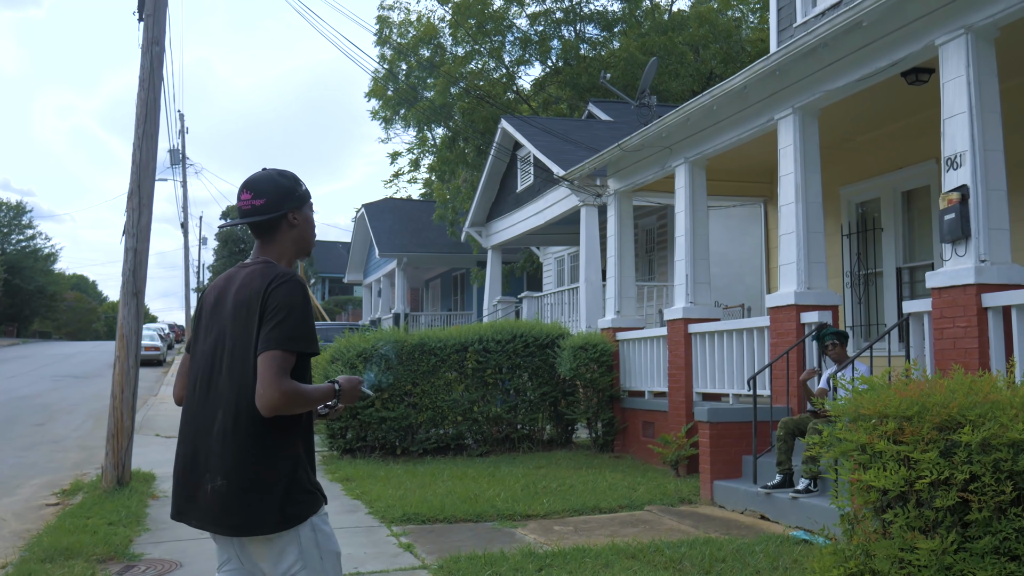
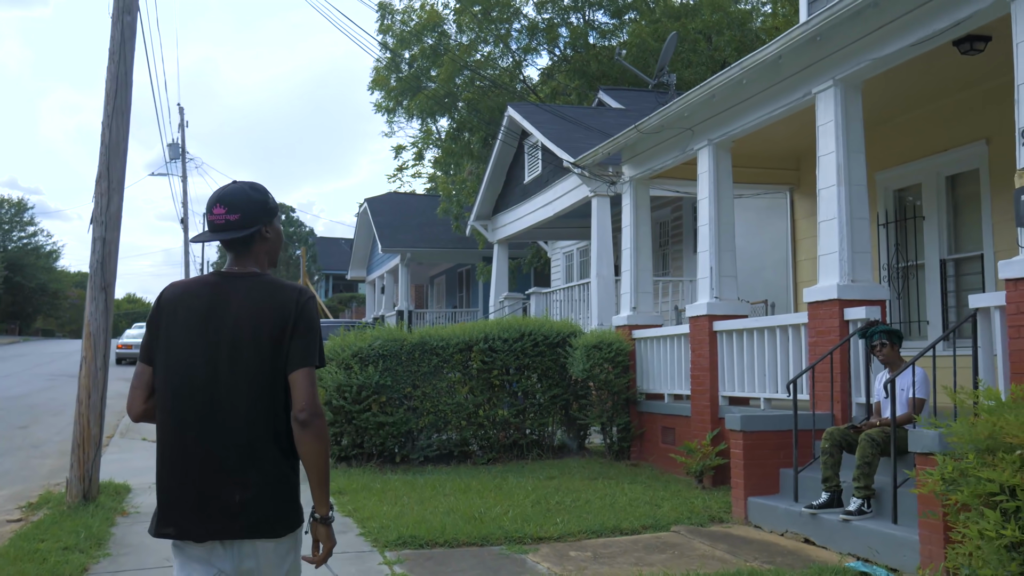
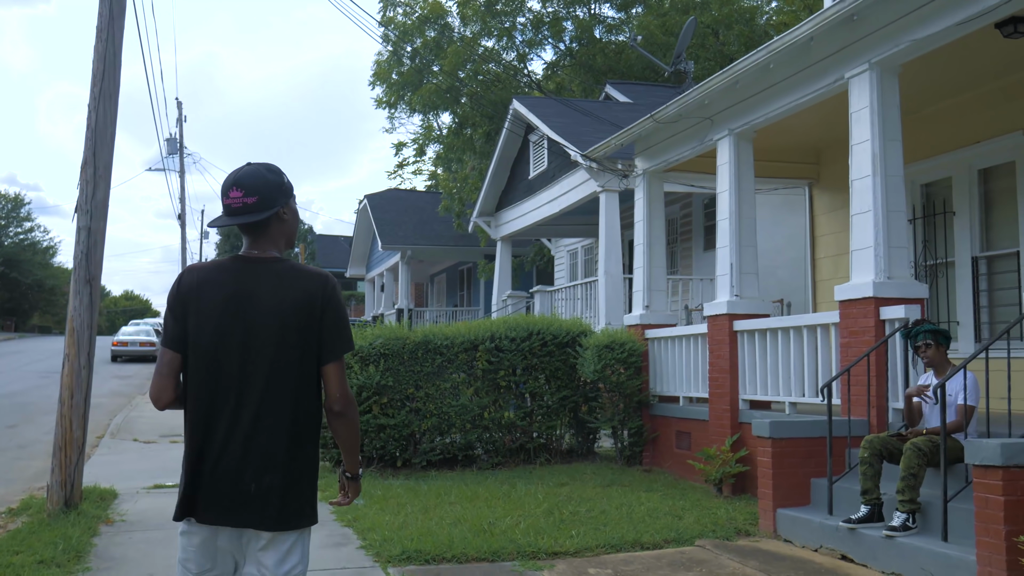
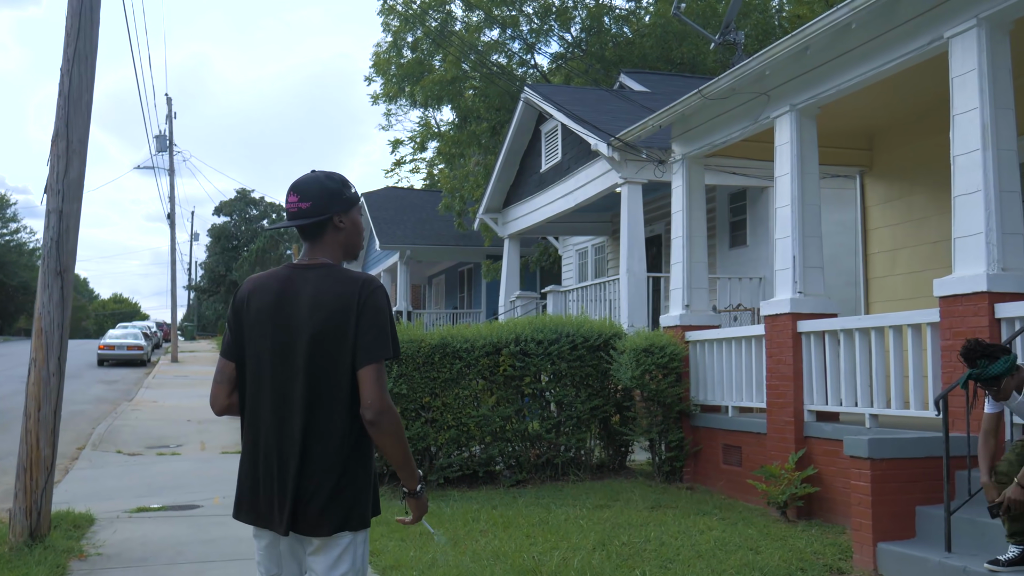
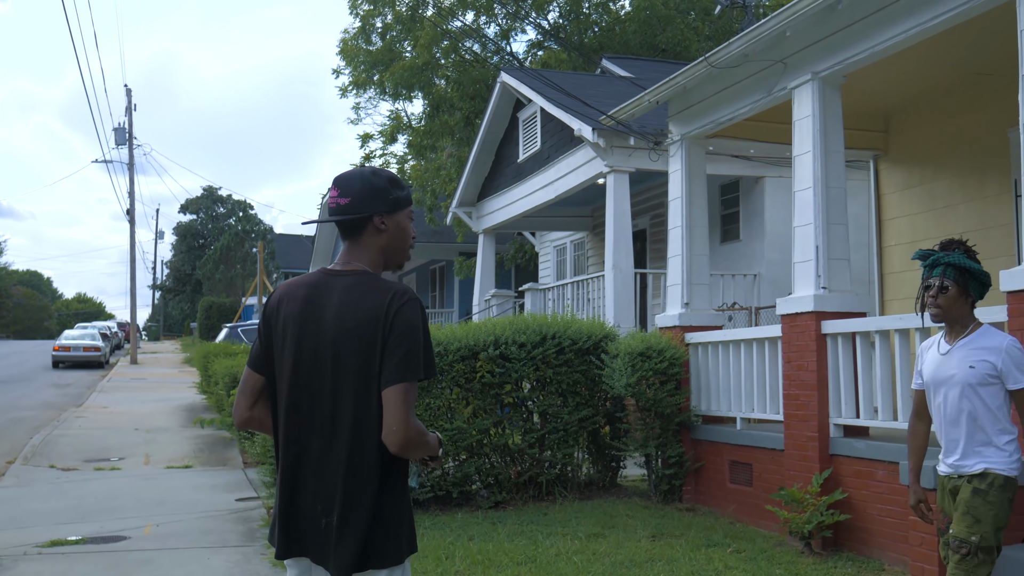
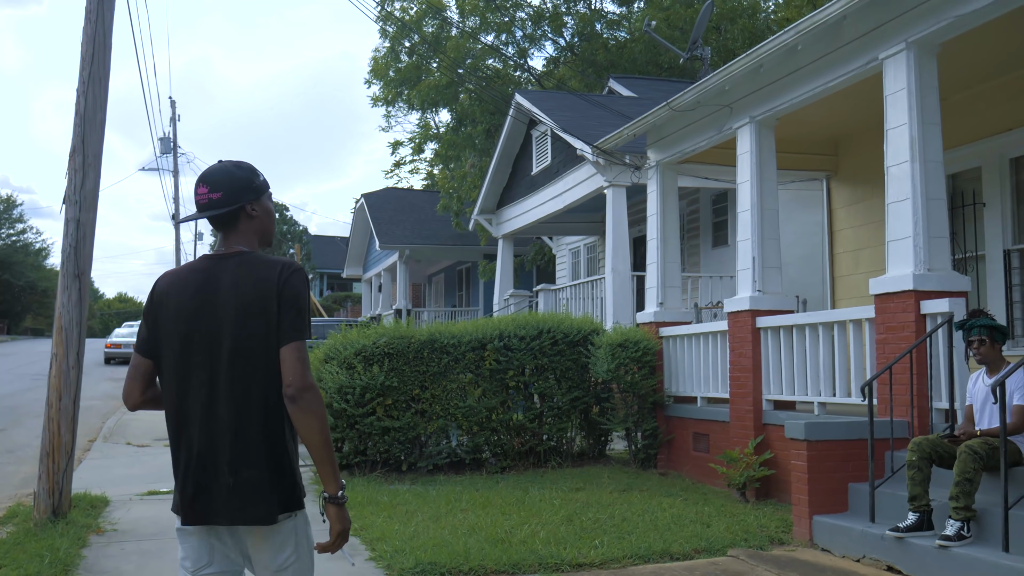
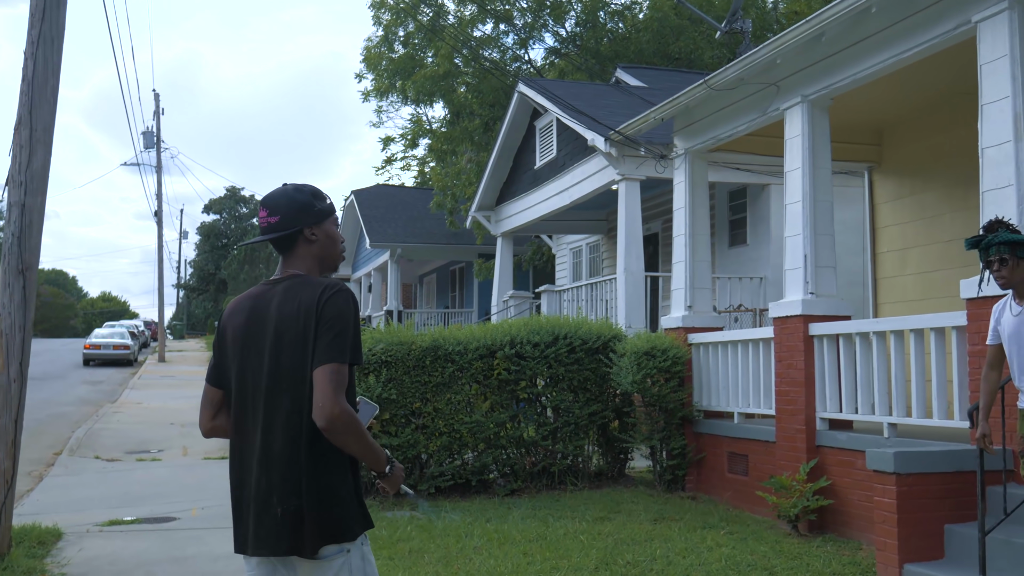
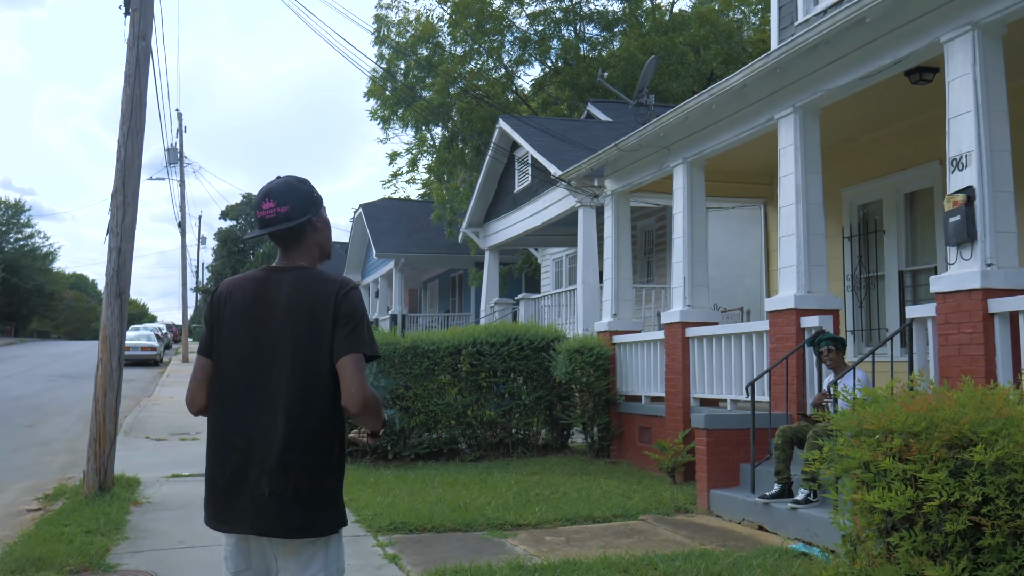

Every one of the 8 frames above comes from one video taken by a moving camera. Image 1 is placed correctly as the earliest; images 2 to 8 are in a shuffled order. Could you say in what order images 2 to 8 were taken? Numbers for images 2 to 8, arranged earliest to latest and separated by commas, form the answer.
8, 2, 3, 6, 4, 7, 5
